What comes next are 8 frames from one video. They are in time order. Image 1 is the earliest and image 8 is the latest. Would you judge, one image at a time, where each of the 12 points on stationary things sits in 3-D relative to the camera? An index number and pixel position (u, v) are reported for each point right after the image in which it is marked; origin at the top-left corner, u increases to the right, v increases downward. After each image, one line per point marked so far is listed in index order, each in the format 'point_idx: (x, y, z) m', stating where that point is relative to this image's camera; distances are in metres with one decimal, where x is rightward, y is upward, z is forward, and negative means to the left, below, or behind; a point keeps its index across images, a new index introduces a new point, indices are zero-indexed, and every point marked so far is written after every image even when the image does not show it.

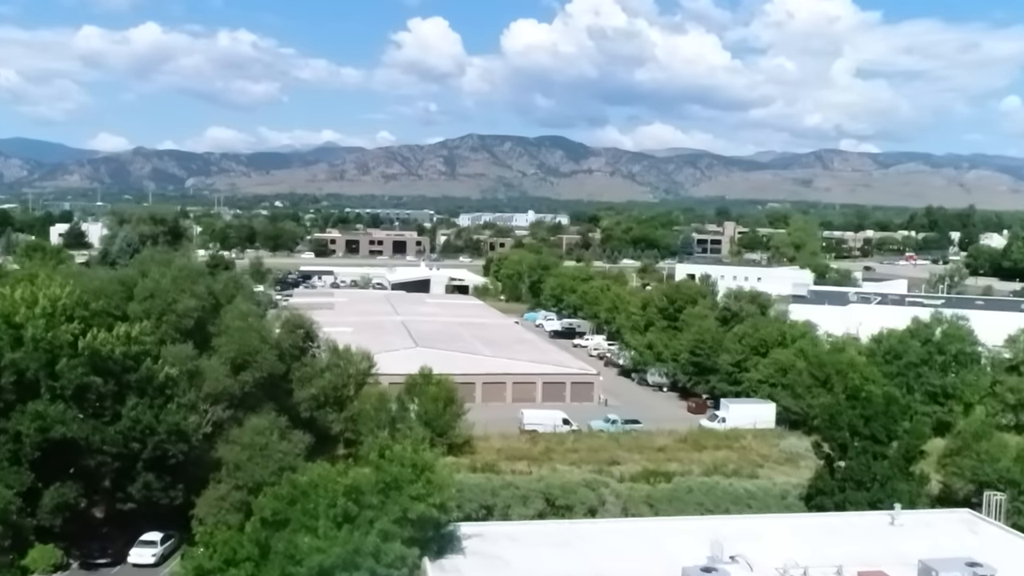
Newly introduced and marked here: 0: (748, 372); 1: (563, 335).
0: (+2.3, -0.8, +9.8) m
1: (+0.8, -0.7, +15.8) m
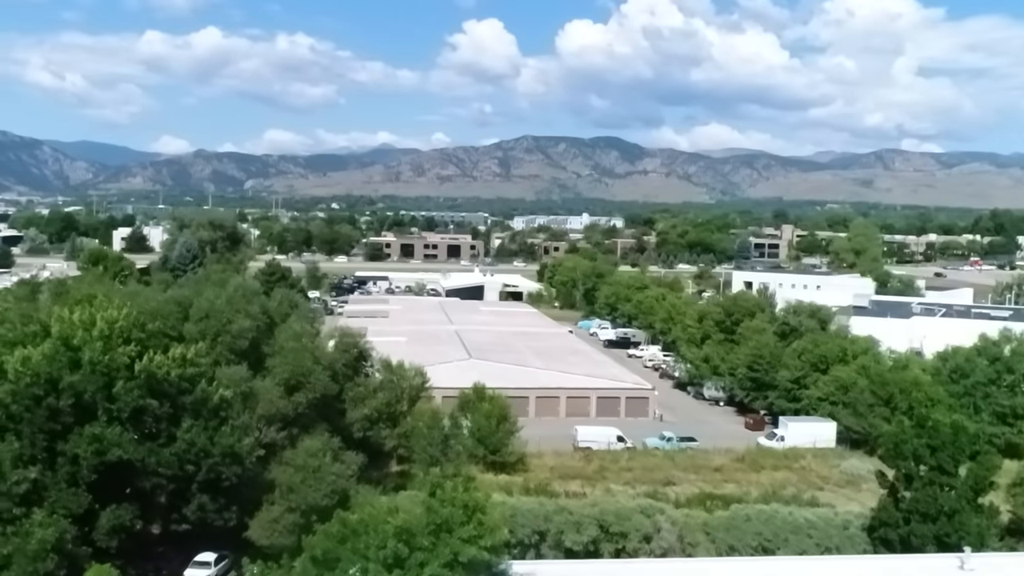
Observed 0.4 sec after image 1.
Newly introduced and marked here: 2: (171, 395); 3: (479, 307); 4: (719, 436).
0: (+2.8, -1.0, +9.6) m
1: (+1.6, -0.9, +15.6) m
2: (-1.8, -0.6, +5.5) m
3: (-0.6, -0.3, +18.7) m
4: (+1.9, -1.4, +9.4) m
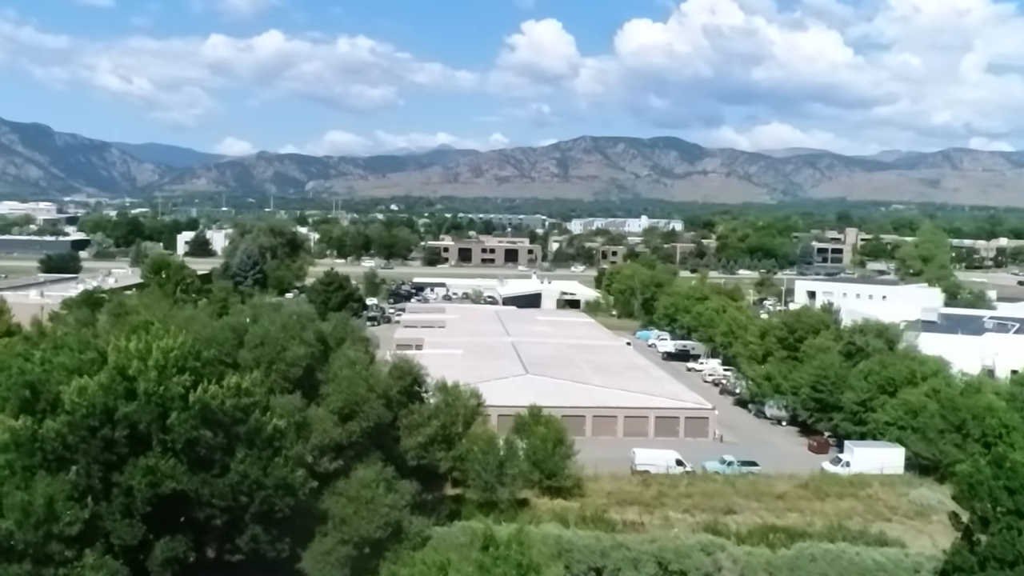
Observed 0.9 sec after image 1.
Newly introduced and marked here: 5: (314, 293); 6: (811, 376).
0: (+3.3, -1.1, +9.3) m
1: (+2.5, -1.0, +15.4) m
2: (-1.5, -0.7, +5.4) m
3: (+0.4, -0.5, +18.6) m
4: (+2.4, -1.6, +9.2) m
5: (-3.2, -0.1, +16.6) m
6: (+2.9, -0.9, +9.9) m
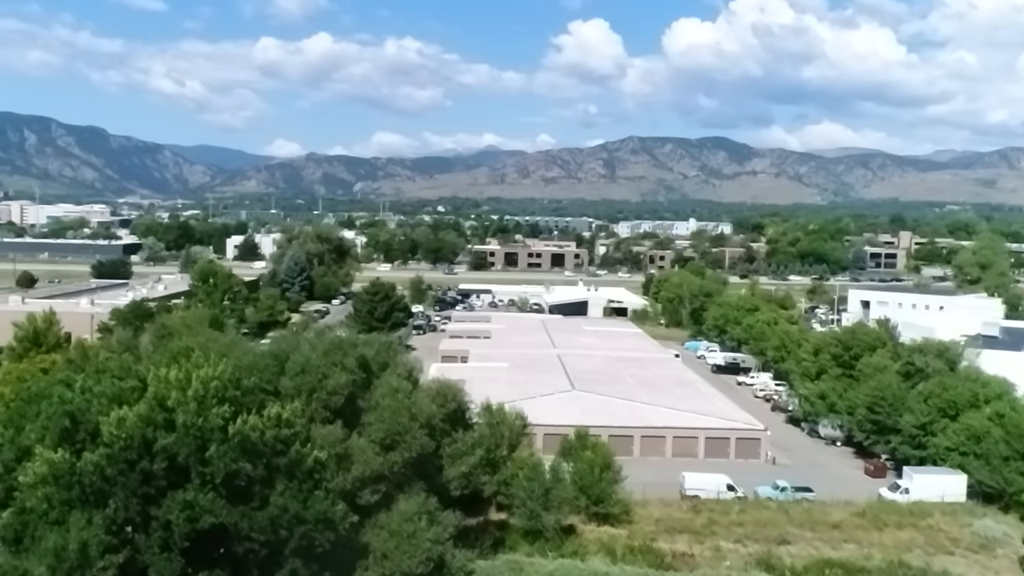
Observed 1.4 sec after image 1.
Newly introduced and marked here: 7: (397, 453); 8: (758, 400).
0: (+3.7, -1.3, +9.0) m
1: (+3.2, -1.2, +15.1) m
2: (-1.3, -0.9, +5.3) m
3: (+1.3, -0.7, +18.4) m
4: (+2.8, -1.7, +8.9) m
5: (-2.5, -0.2, +16.6) m
6: (+3.3, -1.0, +9.6) m
7: (-0.7, -1.0, +5.9) m
8: (+3.2, -1.4, +13.1) m
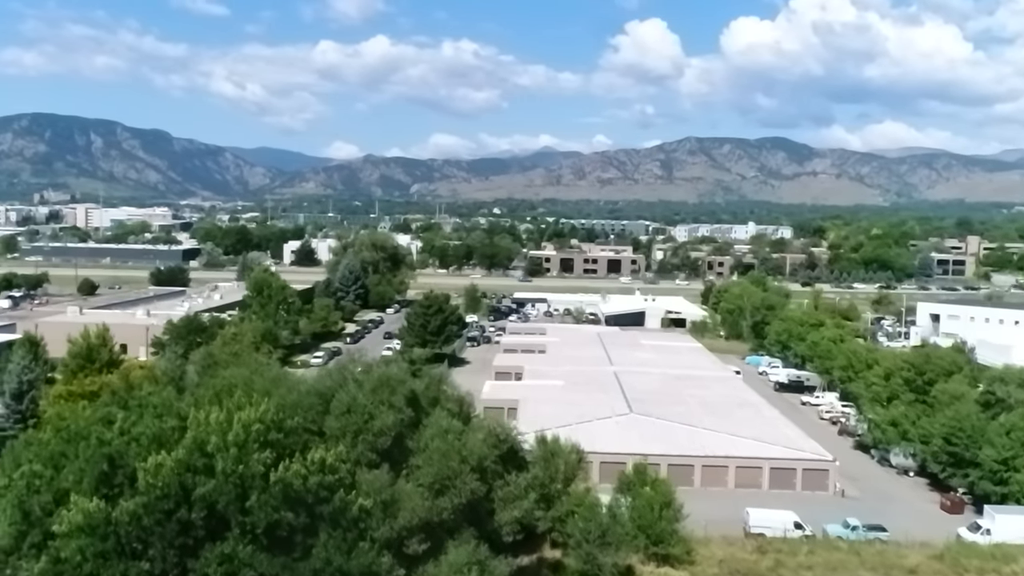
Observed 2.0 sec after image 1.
0: (+4.2, -1.5, +8.5) m
1: (+4.0, -1.4, +14.6) m
2: (-1.0, -1.1, +5.1) m
3: (+2.3, -0.9, +17.9) m
4: (+3.3, -1.9, +8.4) m
5: (-1.6, -0.4, +16.3) m
6: (+3.8, -1.2, +9.0) m
7: (-0.4, -1.2, +5.6) m
8: (+3.9, -1.7, +12.6) m
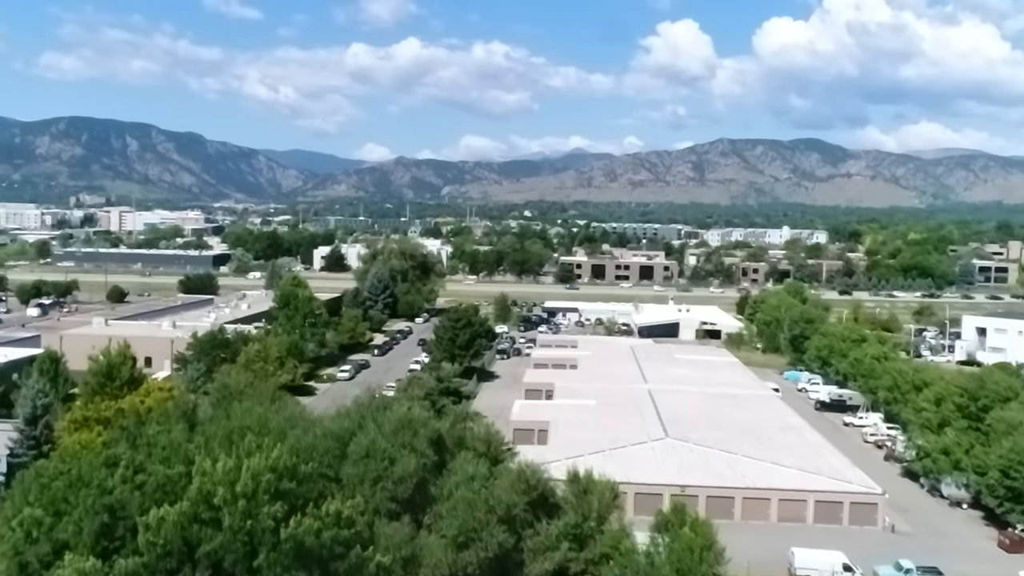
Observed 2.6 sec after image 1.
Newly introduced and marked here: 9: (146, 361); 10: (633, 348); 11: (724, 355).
0: (+4.4, -1.7, +7.9) m
1: (+4.4, -1.7, +14.0) m
2: (-0.9, -1.3, +4.7) m
3: (+2.8, -1.1, +17.5) m
4: (+3.5, -2.1, +7.9) m
5: (-1.1, -0.7, +16.0) m
6: (+4.1, -1.4, +8.5) m
7: (-0.2, -1.3, +5.2) m
8: (+4.2, -1.9, +12.0) m
9: (-5.8, -1.2, +16.0) m
10: (+2.2, -1.1, +18.1) m
11: (+3.6, -1.2, +17.4) m
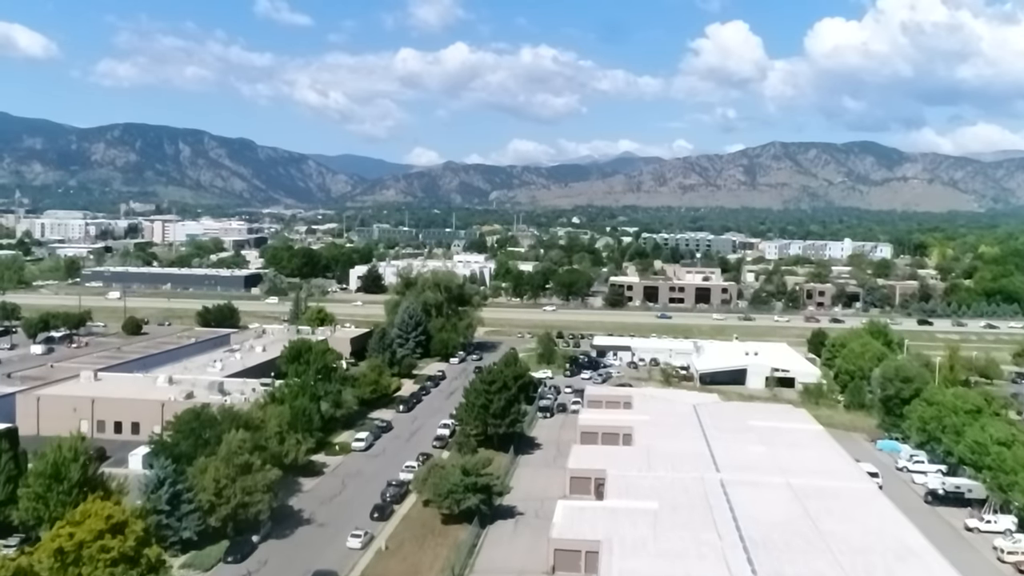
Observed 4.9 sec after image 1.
0: (+4.6, -2.5, +5.3) m
1: (+4.9, -2.4, +11.4) m
2: (-0.8, -2.0, +2.4) m
3: (+3.4, -1.9, +14.9) m
4: (+3.7, -2.9, +5.3) m
5: (-0.5, -1.4, +13.6) m
6: (+4.3, -2.2, +5.9) m
7: (-0.1, -2.1, +2.8) m
8: (+4.6, -2.6, +9.5) m
9: (-5.2, -1.9, +13.9) m
10: (+2.8, -1.8, +15.6) m
11: (+4.3, -1.9, +14.8) m
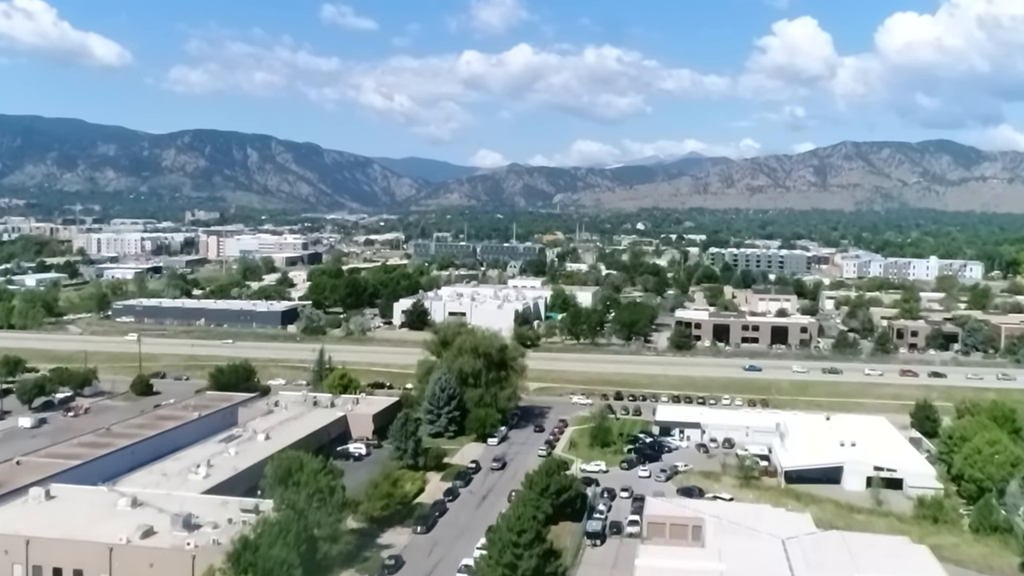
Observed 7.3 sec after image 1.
0: (+4.5, -3.7, +2.0) m
1: (+5.1, -3.6, +8.1) m
2: (-1.2, -3.2, -0.6) m
3: (+3.9, -3.1, +11.7) m
4: (+3.6, -4.1, +2.0) m
5: (-0.2, -2.6, +10.6) m
6: (+4.2, -3.4, +2.6) m
7: (-0.5, -3.3, -0.2) m
8: (+4.7, -3.8, +6.1) m
9: (-4.8, -3.1, +11.1) m
10: (+3.3, -3.1, +12.3) m
11: (+4.7, -3.2, +11.5) m
